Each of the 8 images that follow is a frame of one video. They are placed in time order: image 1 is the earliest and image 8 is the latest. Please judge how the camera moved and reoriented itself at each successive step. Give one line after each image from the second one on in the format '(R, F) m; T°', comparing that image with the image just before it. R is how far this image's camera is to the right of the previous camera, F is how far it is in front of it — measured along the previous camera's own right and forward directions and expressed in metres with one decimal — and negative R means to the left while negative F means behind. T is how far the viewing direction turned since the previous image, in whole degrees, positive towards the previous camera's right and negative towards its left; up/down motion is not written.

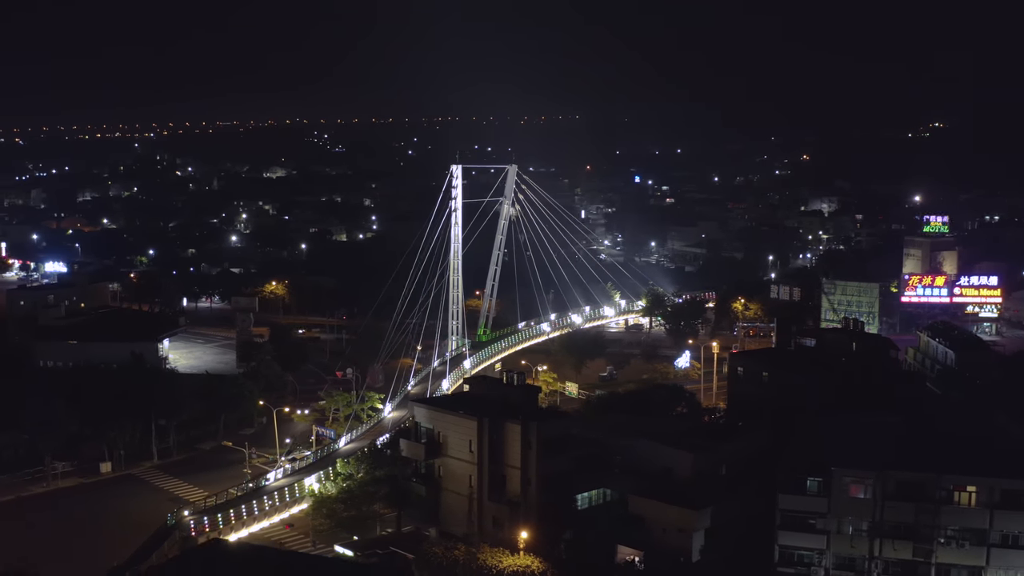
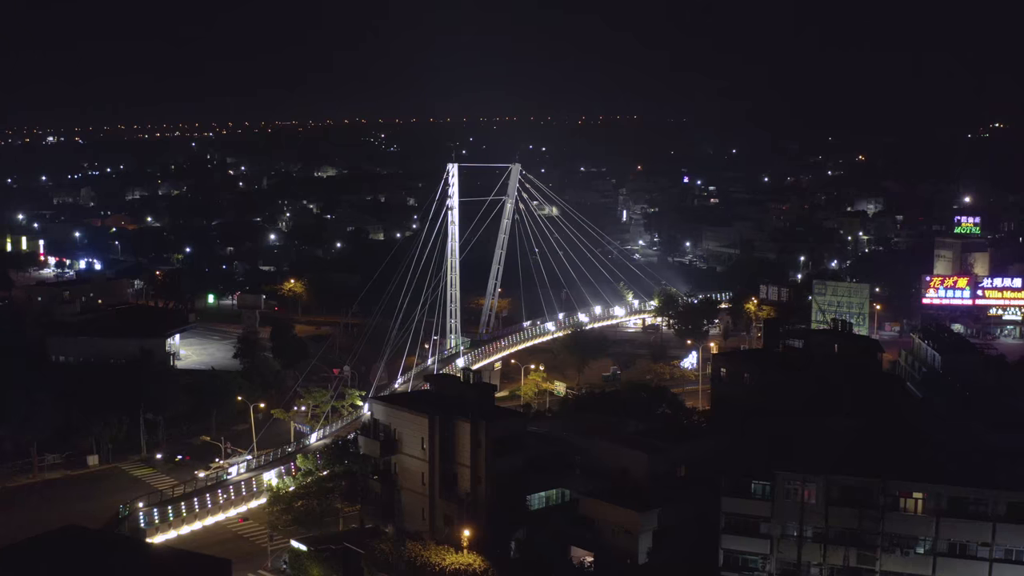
(+1.4, +0.1) m; -3°
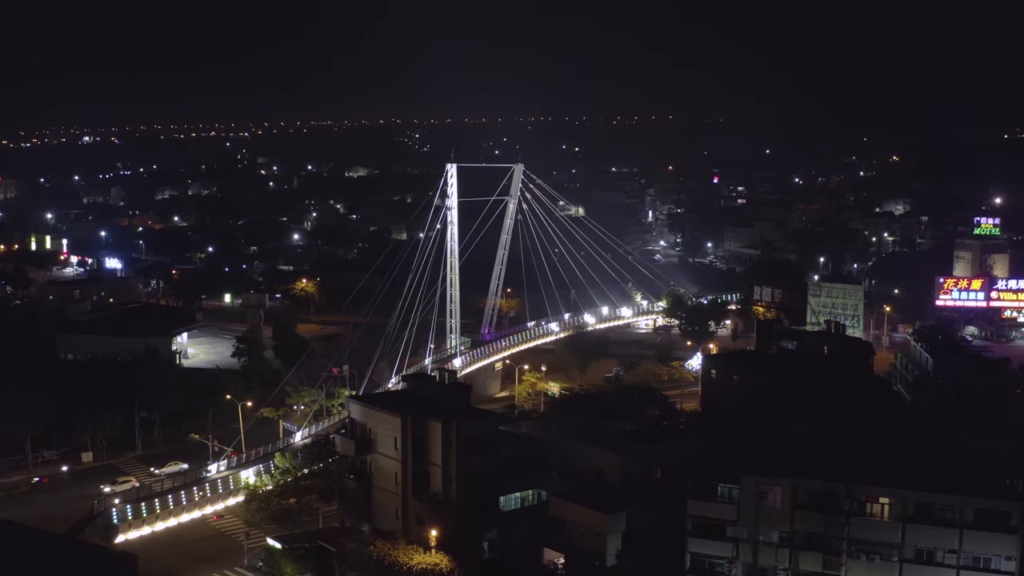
(+0.8, +0.1) m; -2°
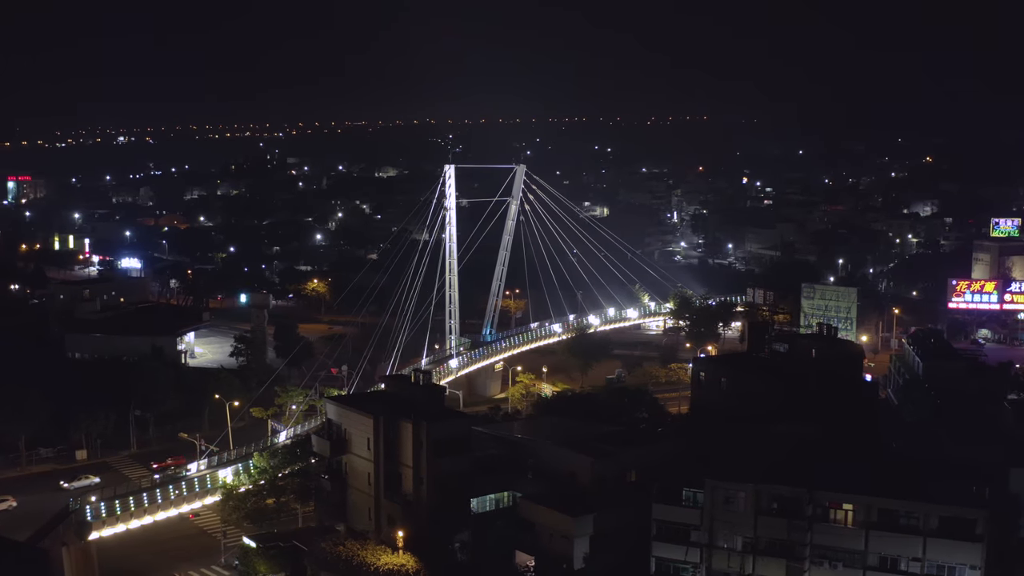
(+0.8, +0.1) m; -2°
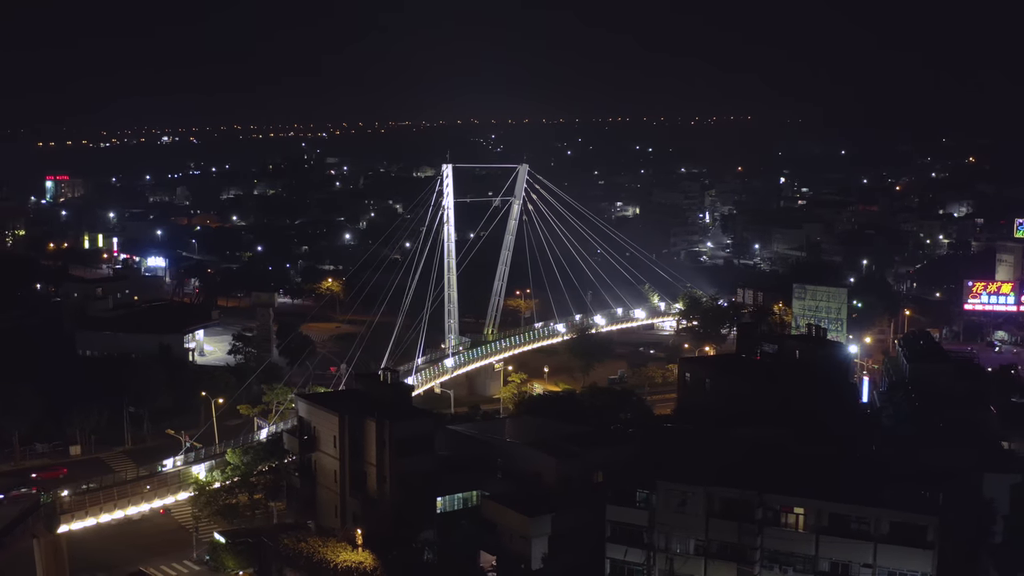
(+1.1, +0.1) m; -2°
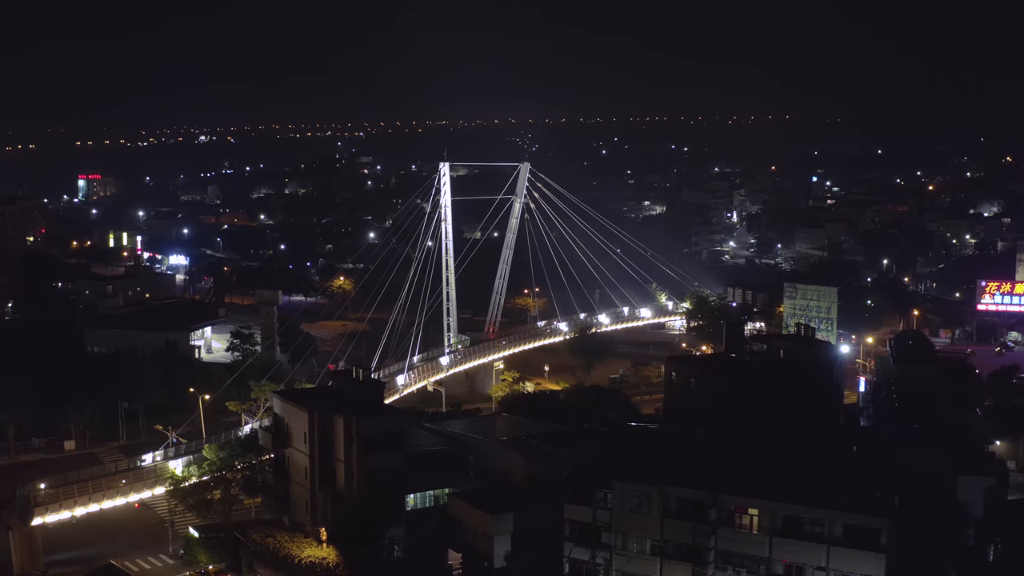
(+0.9, 0.0) m; -2°
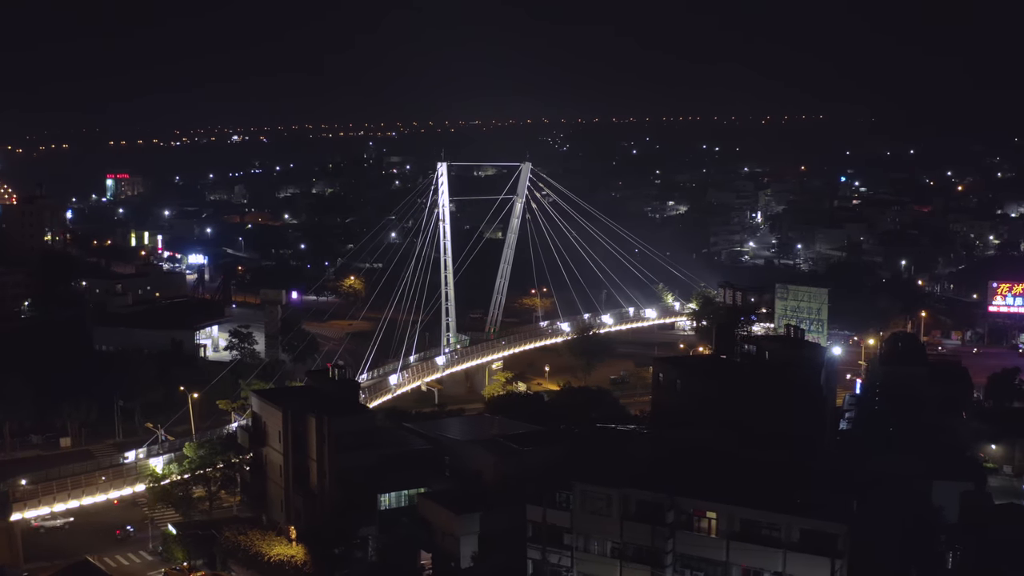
(+0.8, 0.0) m; -2°
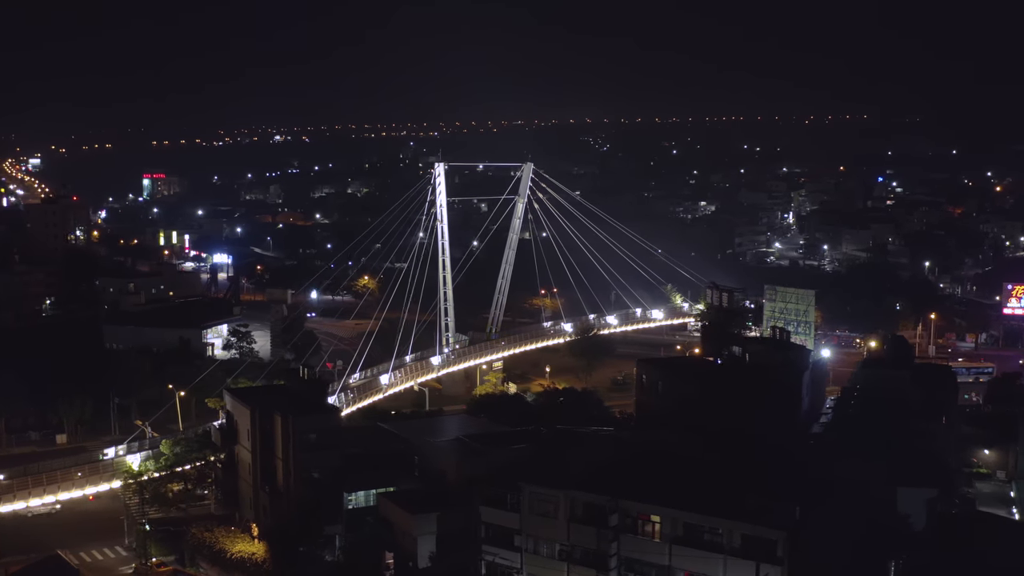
(+1.1, 0.0) m; -2°
